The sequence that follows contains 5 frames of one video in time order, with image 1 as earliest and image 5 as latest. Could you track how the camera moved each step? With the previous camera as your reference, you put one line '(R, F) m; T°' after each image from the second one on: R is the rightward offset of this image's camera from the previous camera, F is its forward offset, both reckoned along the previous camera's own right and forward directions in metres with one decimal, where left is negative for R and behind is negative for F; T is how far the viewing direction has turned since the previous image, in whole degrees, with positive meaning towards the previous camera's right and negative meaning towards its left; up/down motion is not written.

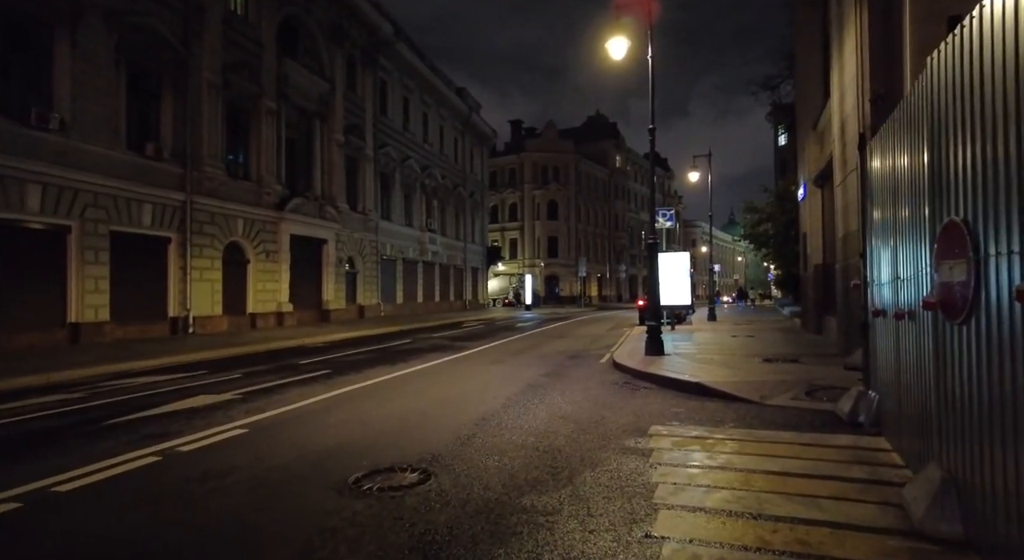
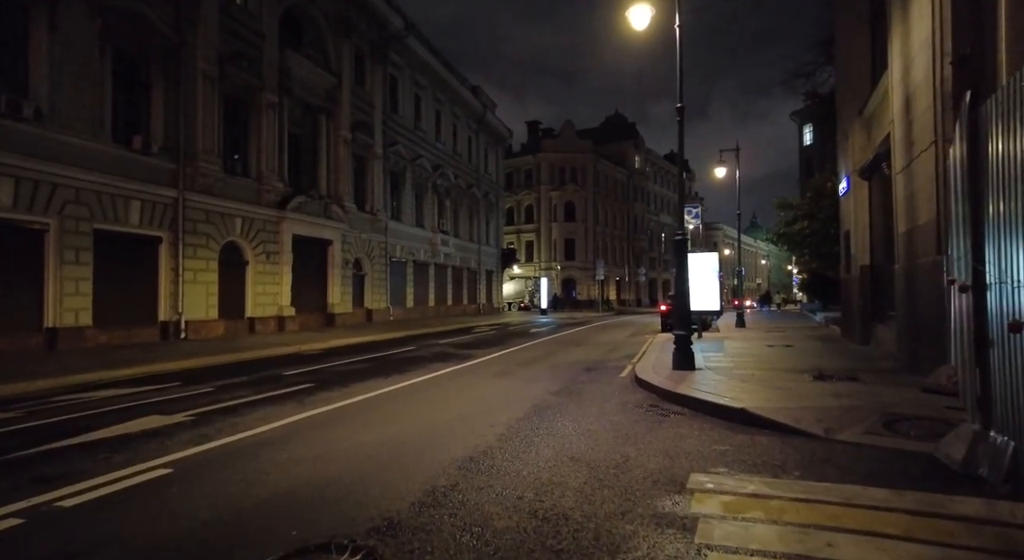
(+0.2, +1.6) m; -2°
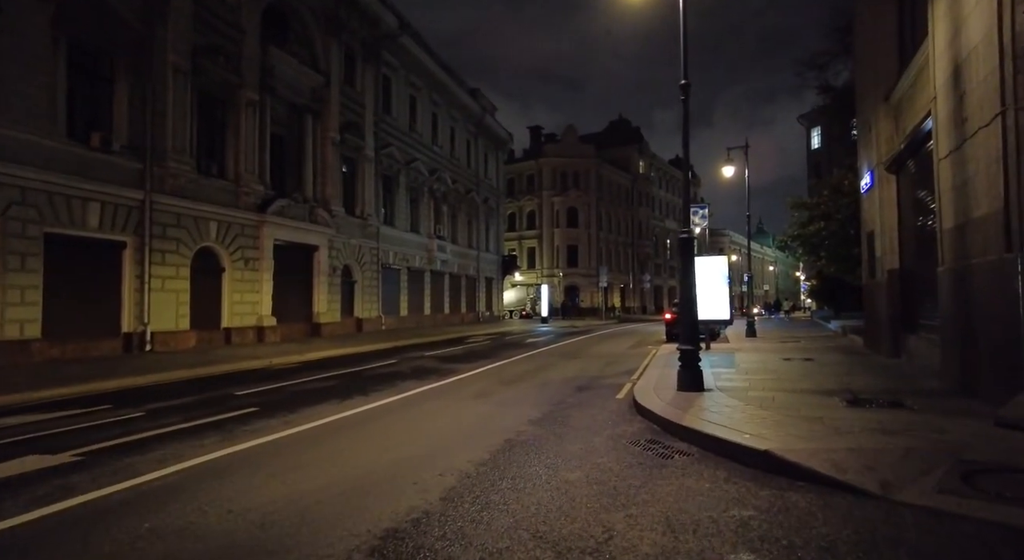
(+0.5, +1.6) m; -1°
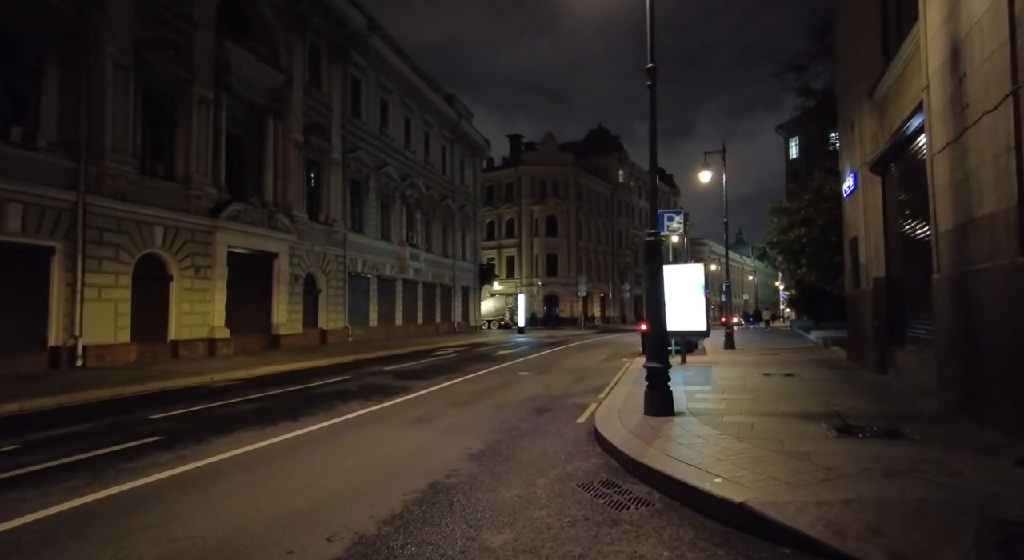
(+0.6, +1.2) m; +2°
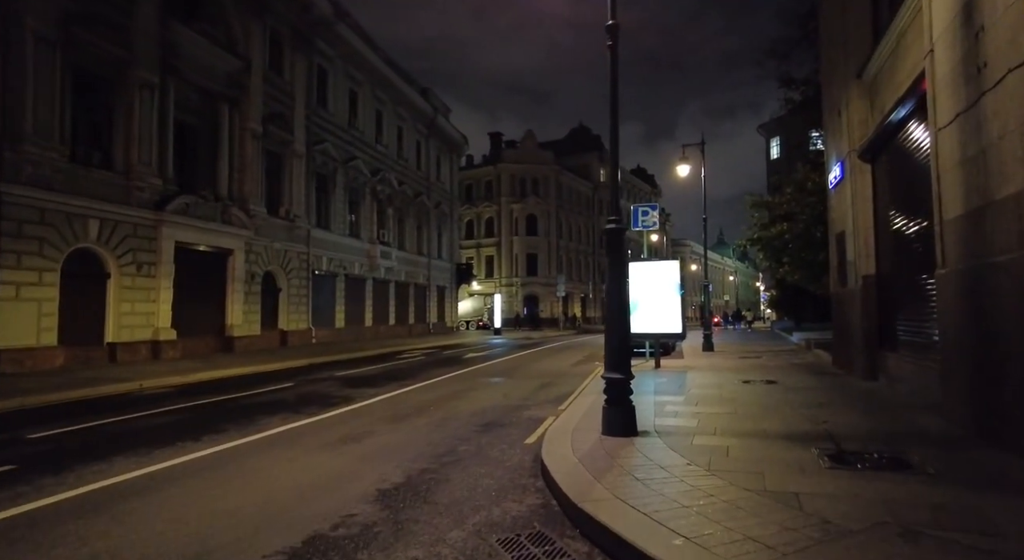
(+0.6, +1.4) m; +2°
